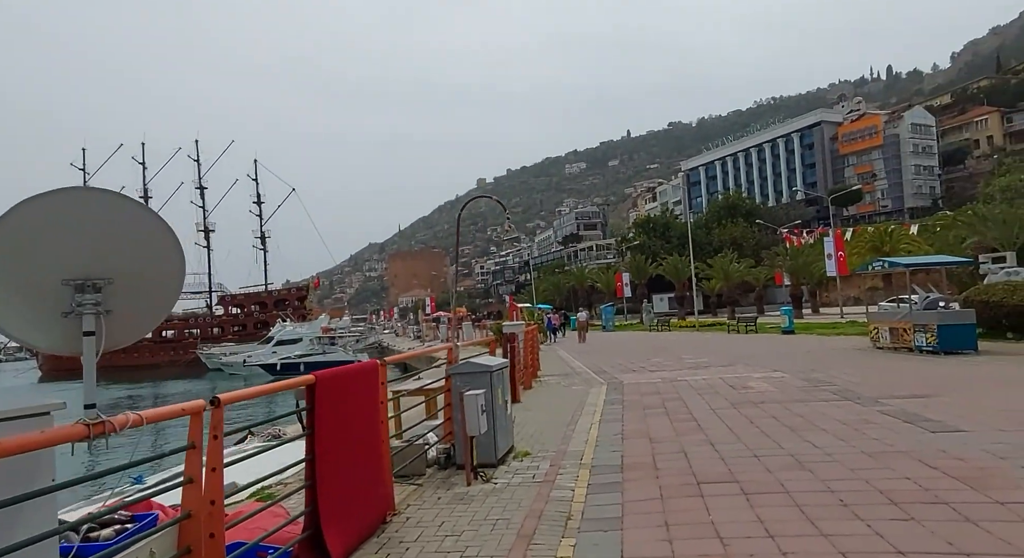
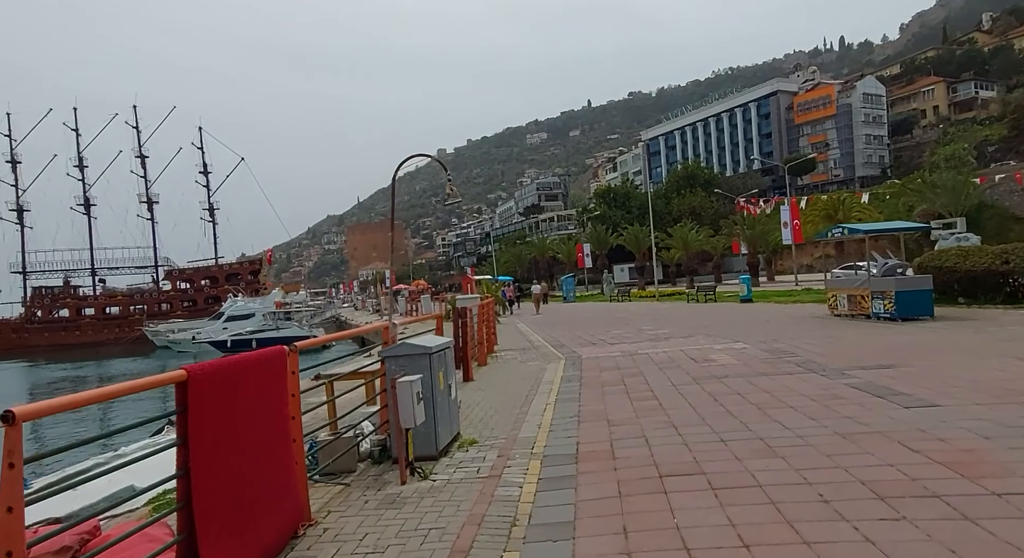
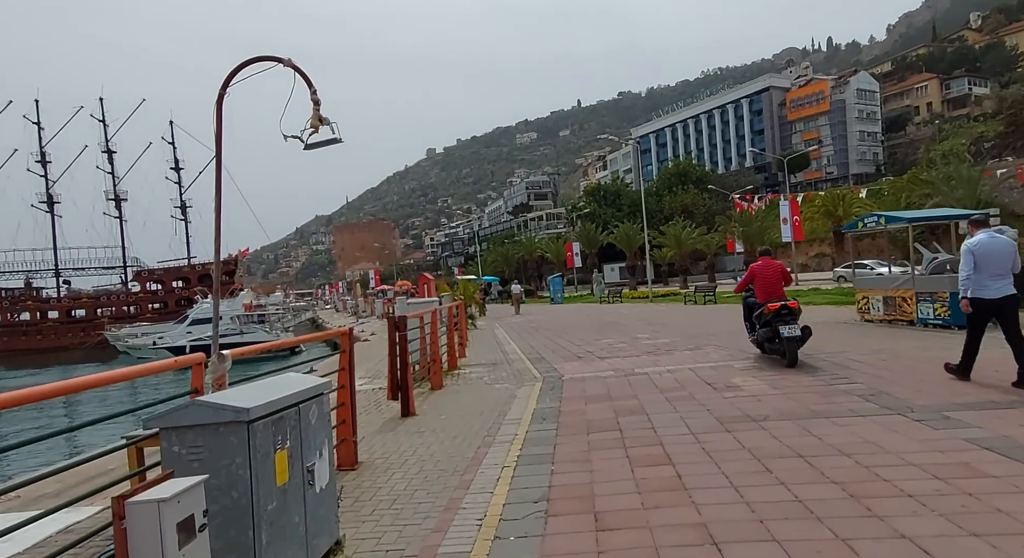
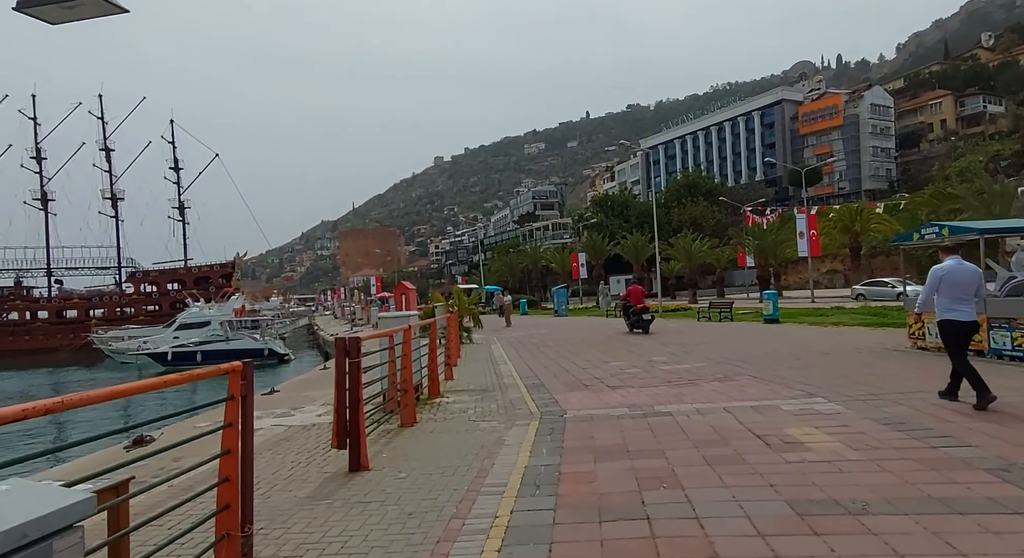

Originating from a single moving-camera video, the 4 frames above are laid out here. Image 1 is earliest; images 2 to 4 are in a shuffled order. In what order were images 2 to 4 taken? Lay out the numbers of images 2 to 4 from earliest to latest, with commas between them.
2, 3, 4
